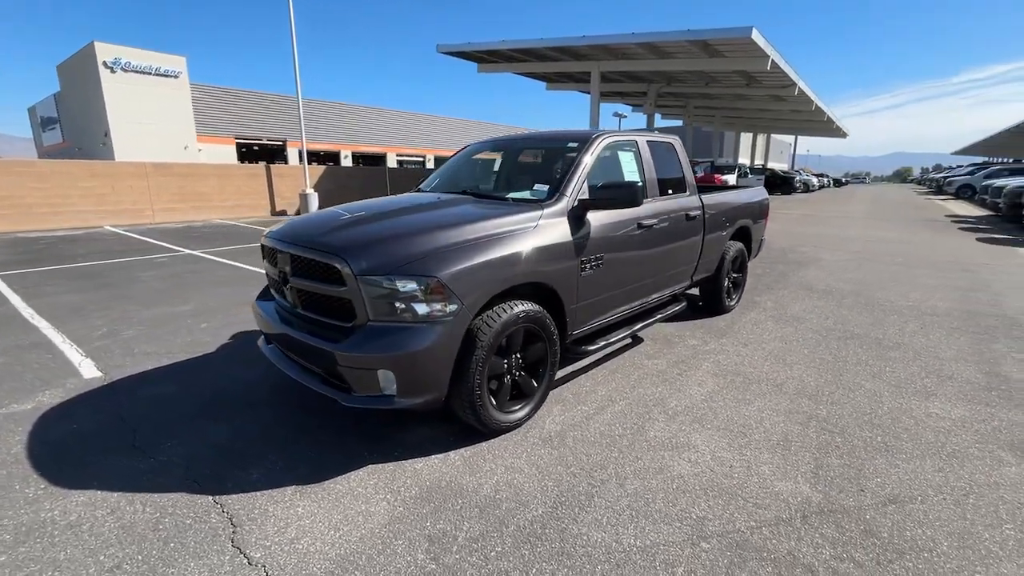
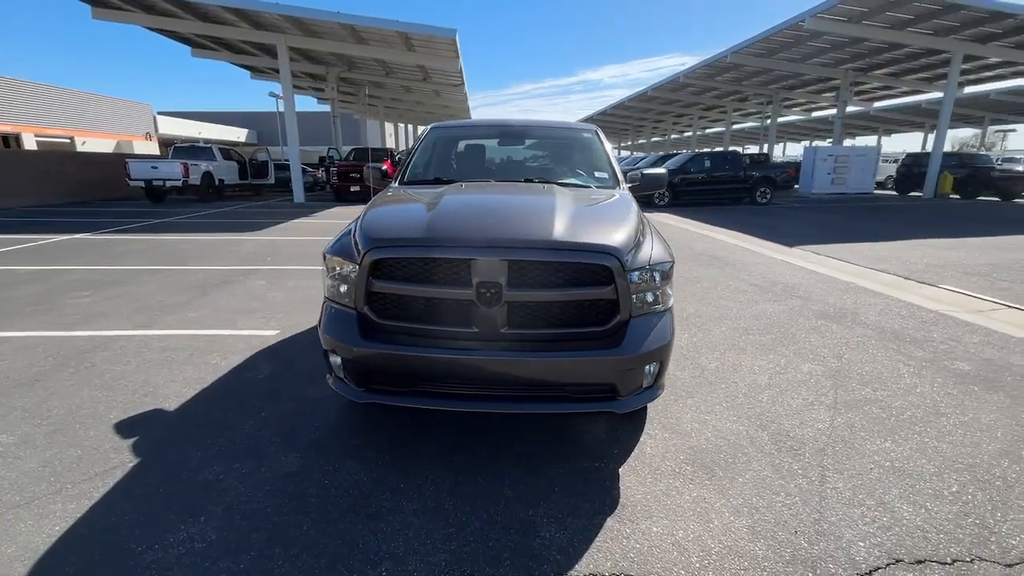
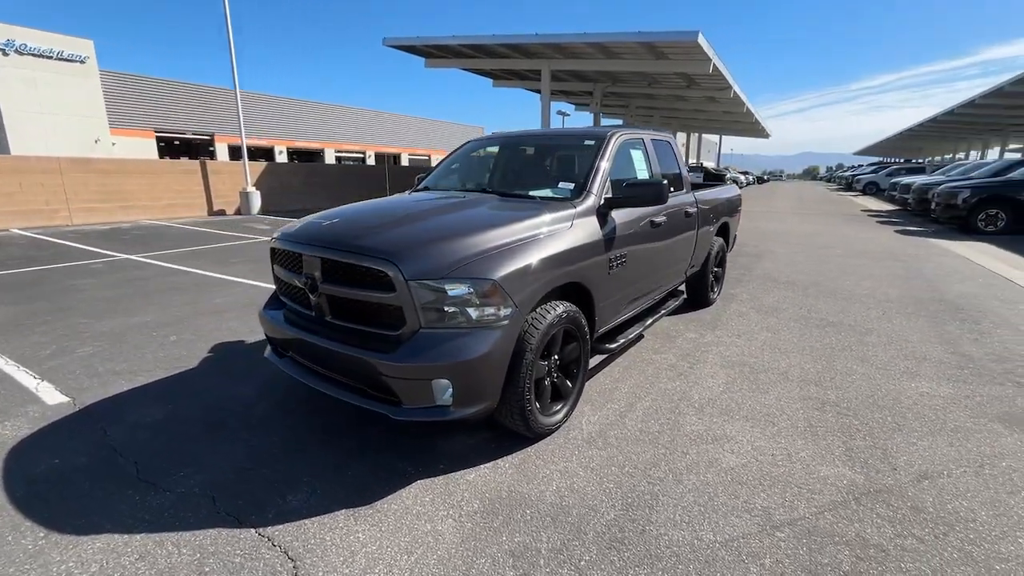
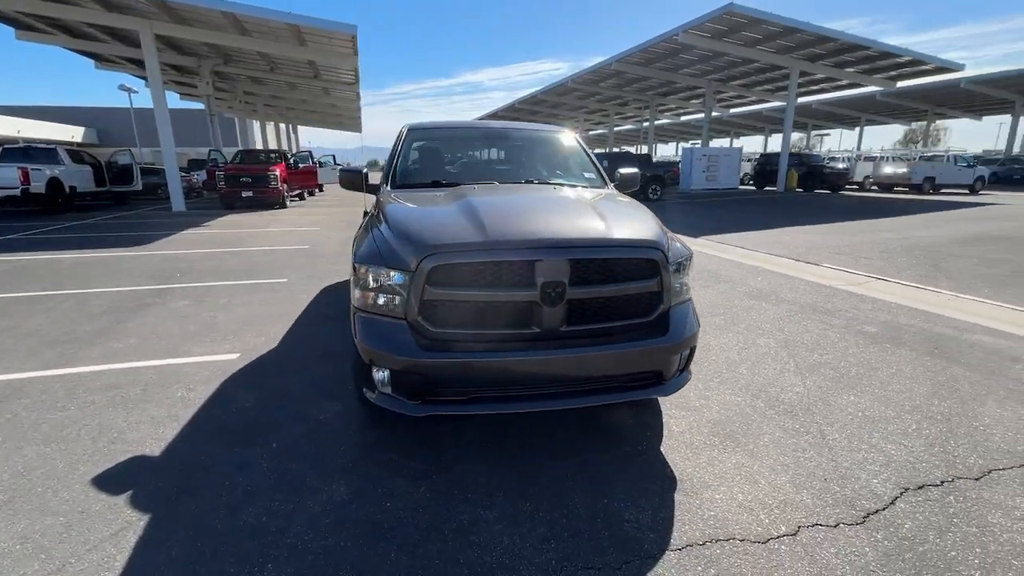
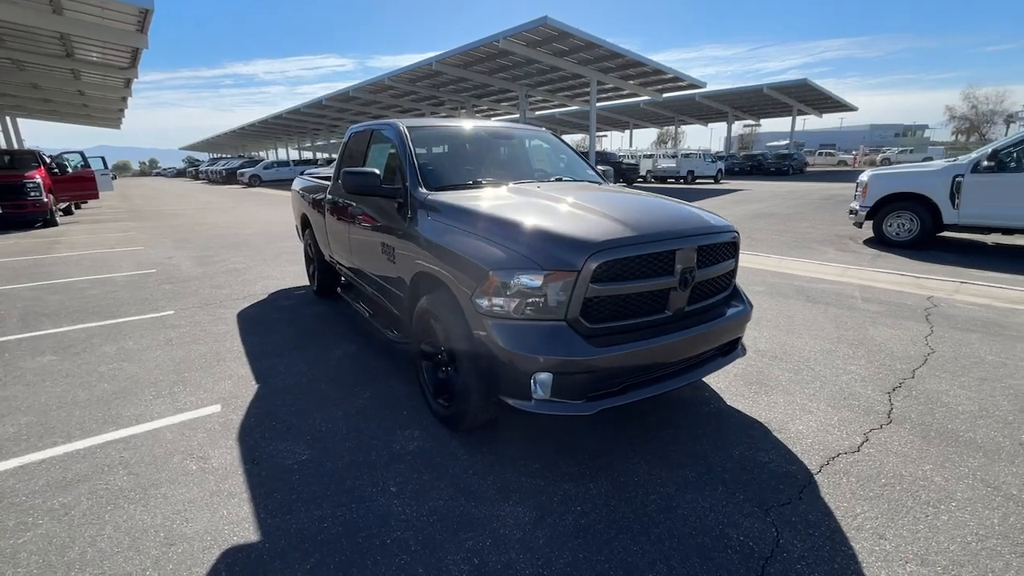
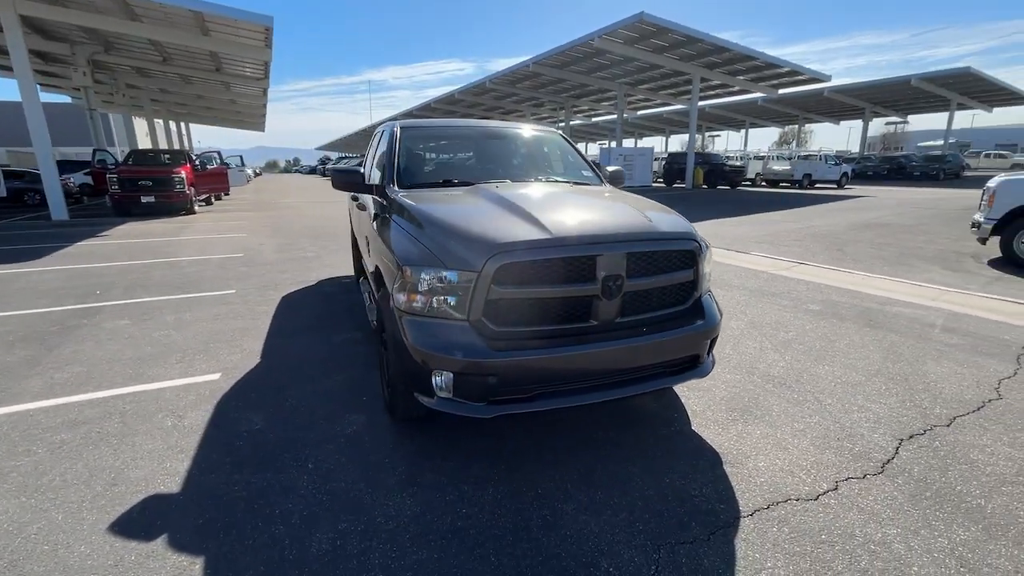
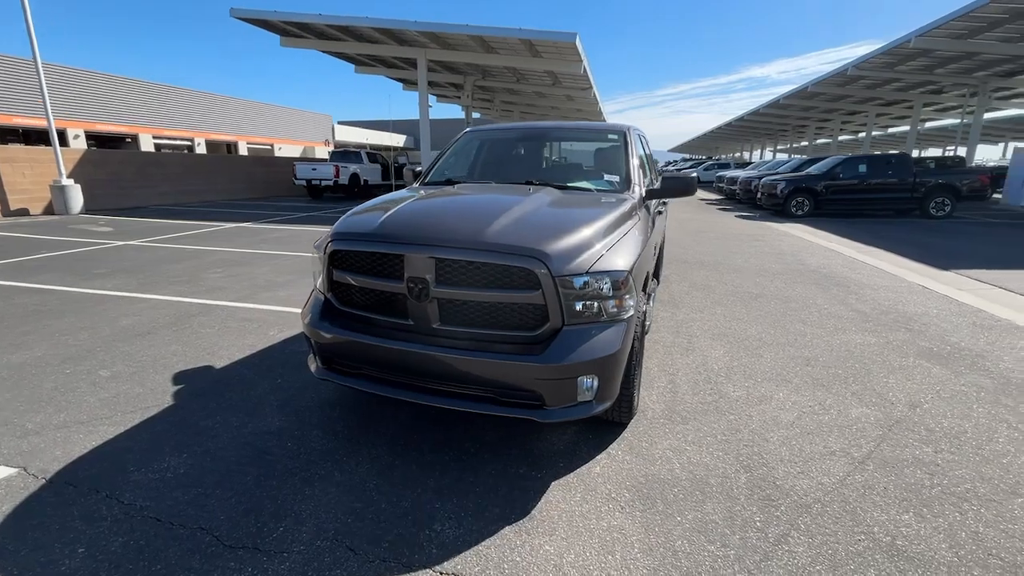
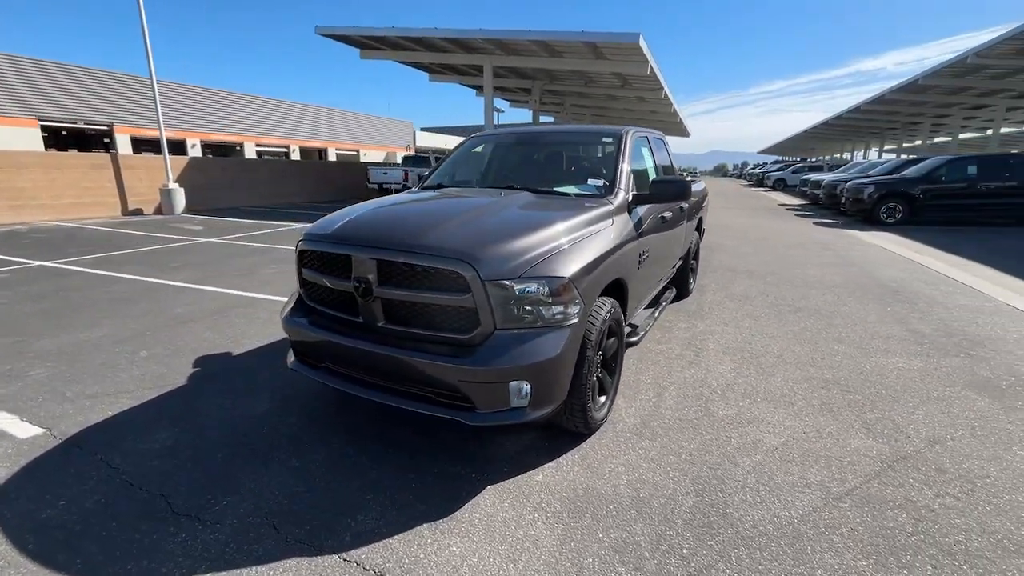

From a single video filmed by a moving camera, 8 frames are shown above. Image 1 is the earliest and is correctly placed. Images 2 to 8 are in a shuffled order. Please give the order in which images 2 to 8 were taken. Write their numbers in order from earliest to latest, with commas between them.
3, 8, 7, 2, 4, 6, 5
